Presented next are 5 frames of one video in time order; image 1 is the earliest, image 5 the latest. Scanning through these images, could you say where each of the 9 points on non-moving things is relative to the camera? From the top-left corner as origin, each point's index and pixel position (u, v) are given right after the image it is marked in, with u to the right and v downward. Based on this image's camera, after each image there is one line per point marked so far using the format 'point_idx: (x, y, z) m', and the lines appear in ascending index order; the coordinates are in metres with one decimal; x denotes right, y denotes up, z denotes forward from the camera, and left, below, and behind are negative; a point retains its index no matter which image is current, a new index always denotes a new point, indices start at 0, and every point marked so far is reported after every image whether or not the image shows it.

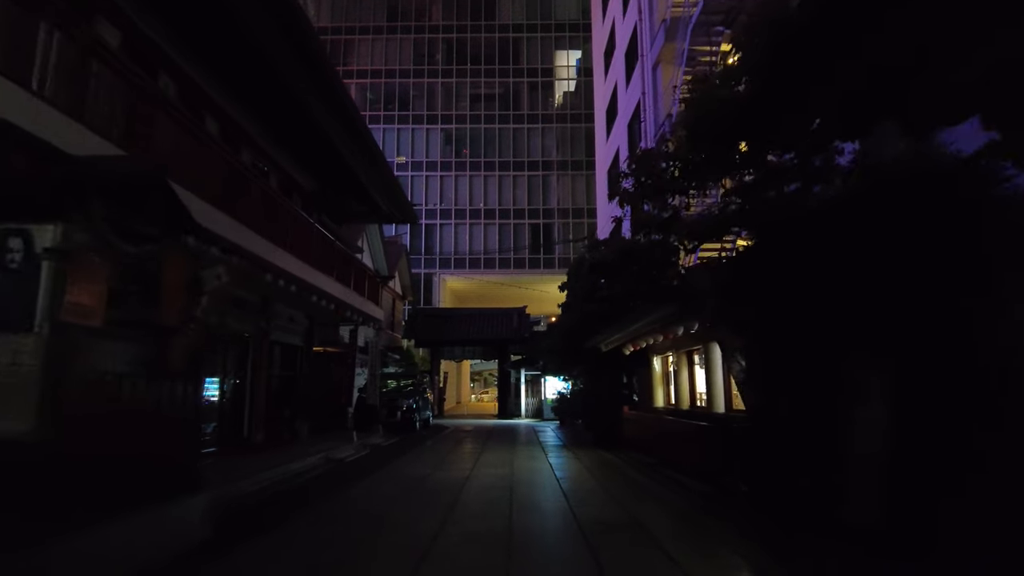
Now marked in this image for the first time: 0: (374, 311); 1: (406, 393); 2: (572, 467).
0: (-3.9, -0.6, +18.2) m
1: (-3.0, -3.0, +18.8) m
2: (+1.0, -3.1, +11.2) m
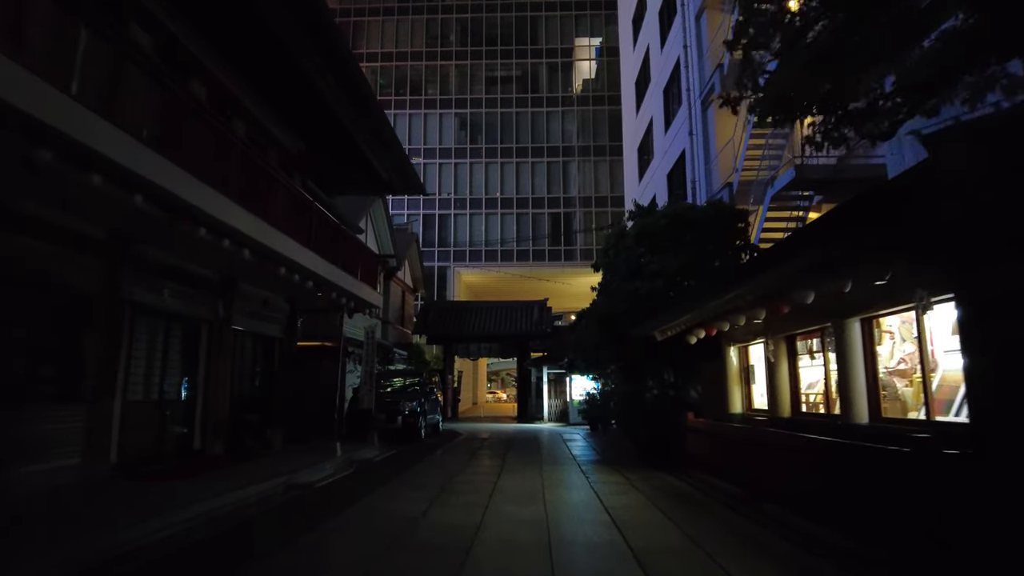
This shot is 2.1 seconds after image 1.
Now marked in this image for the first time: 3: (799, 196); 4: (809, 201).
0: (-3.3, -0.2, +15.3) m
1: (-2.4, -2.5, +16.0) m
2: (+1.4, -2.6, +8.3) m
3: (+6.0, +2.0, +13.8) m
4: (+6.3, +1.9, +13.9) m
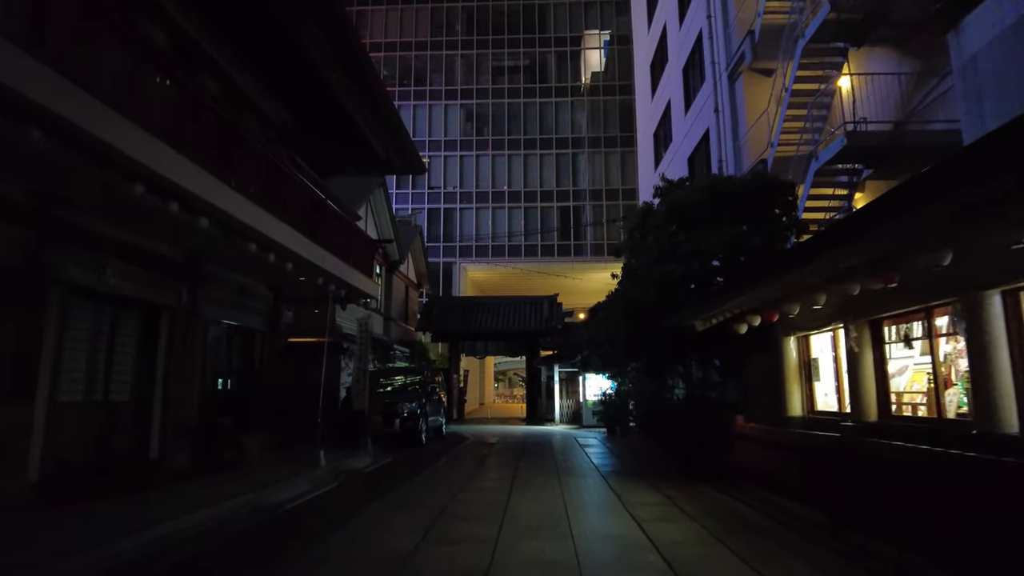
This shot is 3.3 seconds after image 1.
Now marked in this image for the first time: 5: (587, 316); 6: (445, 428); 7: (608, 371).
0: (-3.1, +0.1, +13.8) m
1: (-2.2, -2.3, +14.5) m
2: (+1.5, -2.4, +6.7) m
3: (+6.2, +2.2, +12.2) m
4: (+6.5, +2.1, +12.3) m
5: (+2.1, -0.8, +18.4) m
6: (-1.7, -3.5, +16.4) m
7: (+2.6, -2.2, +17.8) m
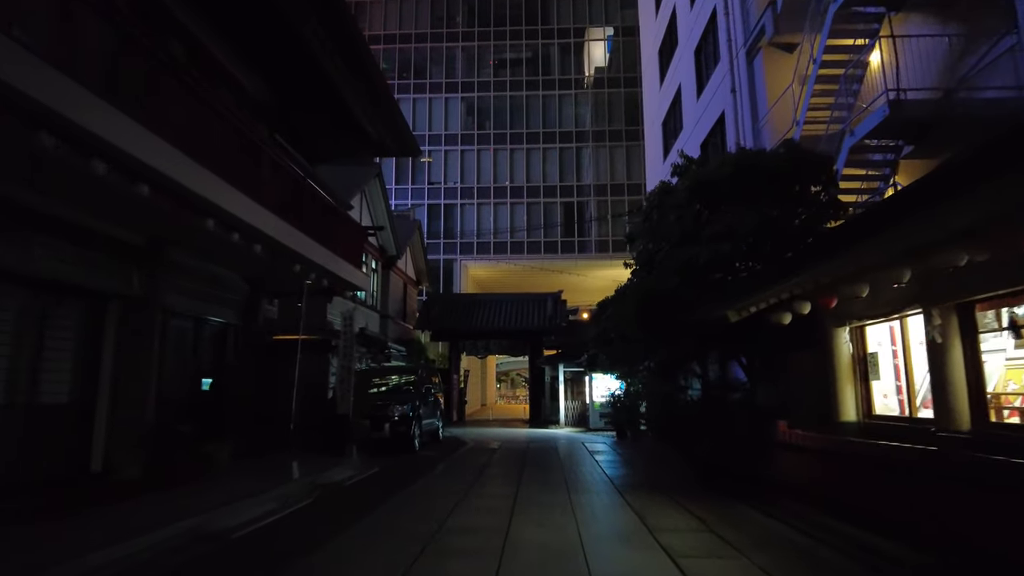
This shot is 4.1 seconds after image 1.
0: (-3.1, +0.2, +12.7) m
1: (-2.2, -2.1, +13.3) m
2: (+1.6, -2.2, +5.5) m
3: (+6.2, +2.4, +11.0) m
4: (+6.5, +2.3, +11.1) m
5: (+2.2, -0.6, +17.2) m
6: (-1.6, -3.3, +15.2) m
7: (+2.7, -2.1, +16.6) m
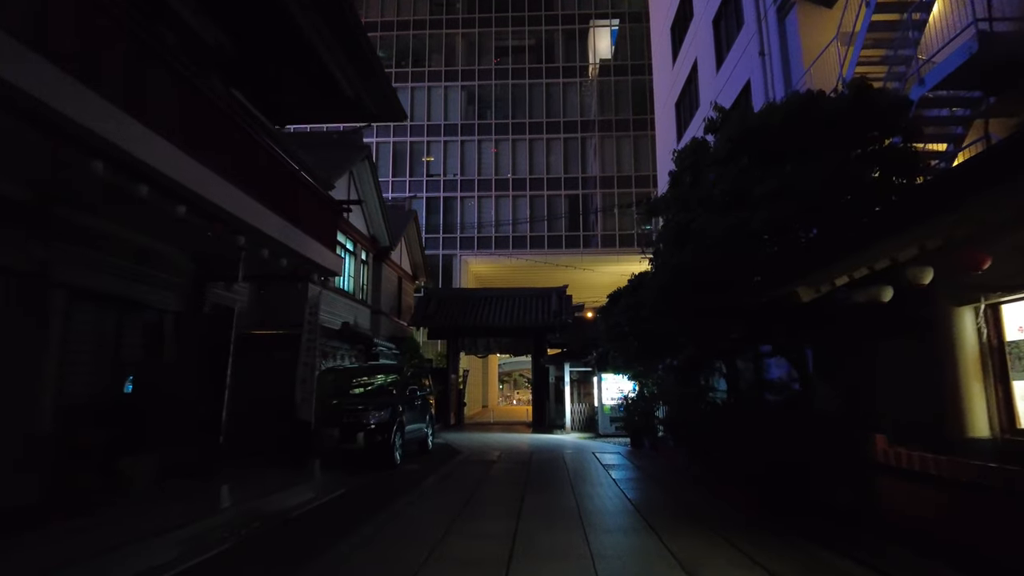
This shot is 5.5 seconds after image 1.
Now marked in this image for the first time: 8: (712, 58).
0: (-3.1, +0.5, +10.8) m
1: (-2.2, -1.9, +11.4) m
2: (+1.5, -1.9, +3.7) m
3: (+6.2, +2.7, +9.2) m
4: (+6.5, +2.6, +9.2) m
5: (+2.2, -0.4, +15.3) m
6: (-1.6, -3.1, +13.4) m
7: (+2.7, -1.8, +14.7) m
8: (+5.8, +6.7, +19.1) m
